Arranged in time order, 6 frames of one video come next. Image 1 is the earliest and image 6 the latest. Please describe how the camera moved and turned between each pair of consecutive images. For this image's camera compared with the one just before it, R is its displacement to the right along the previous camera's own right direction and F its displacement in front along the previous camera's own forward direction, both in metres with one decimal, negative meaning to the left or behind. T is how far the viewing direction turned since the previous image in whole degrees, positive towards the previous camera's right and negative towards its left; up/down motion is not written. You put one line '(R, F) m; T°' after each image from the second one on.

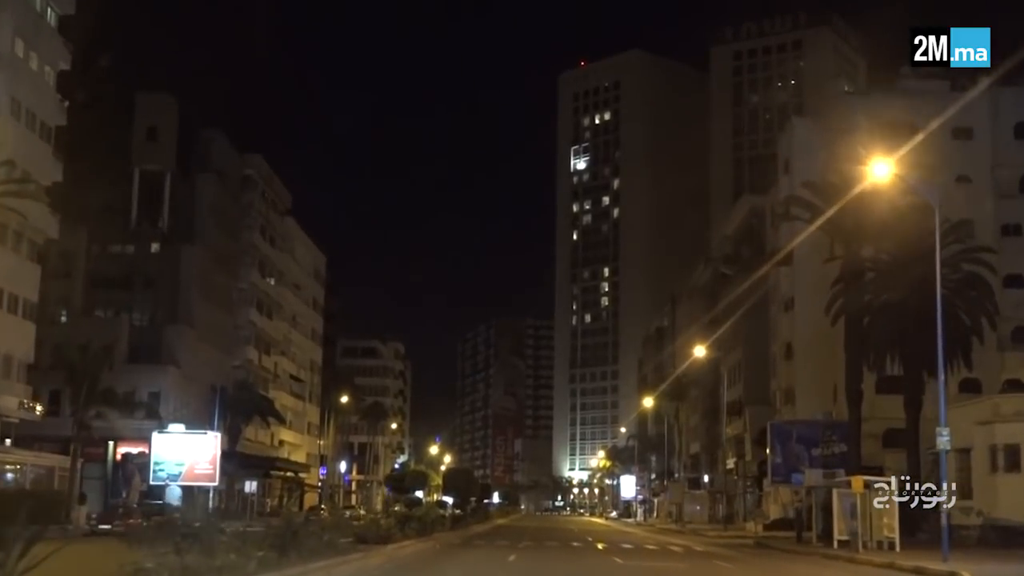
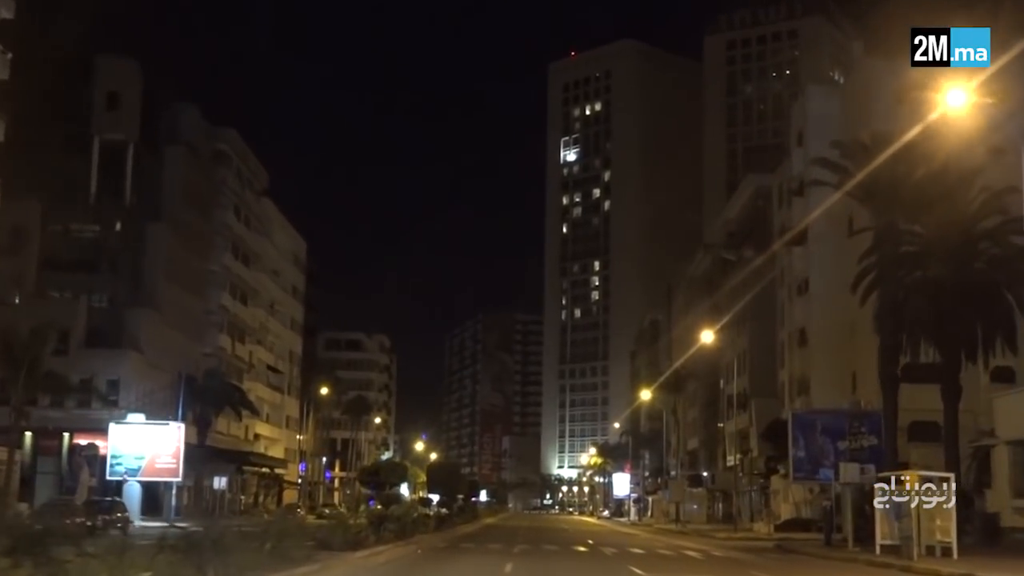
(-0.2, +5.9) m; +1°
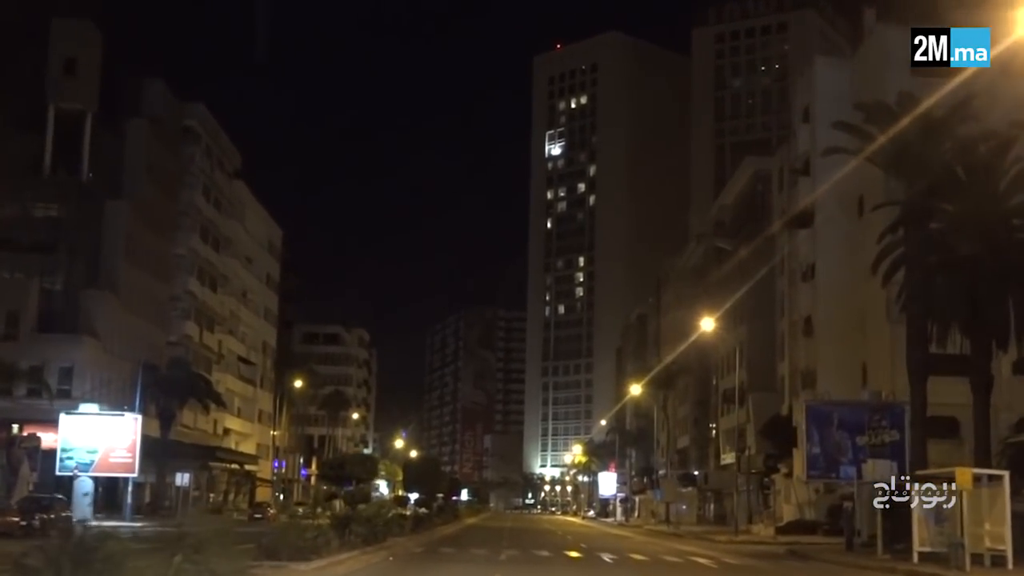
(-0.2, +4.8) m; +1°
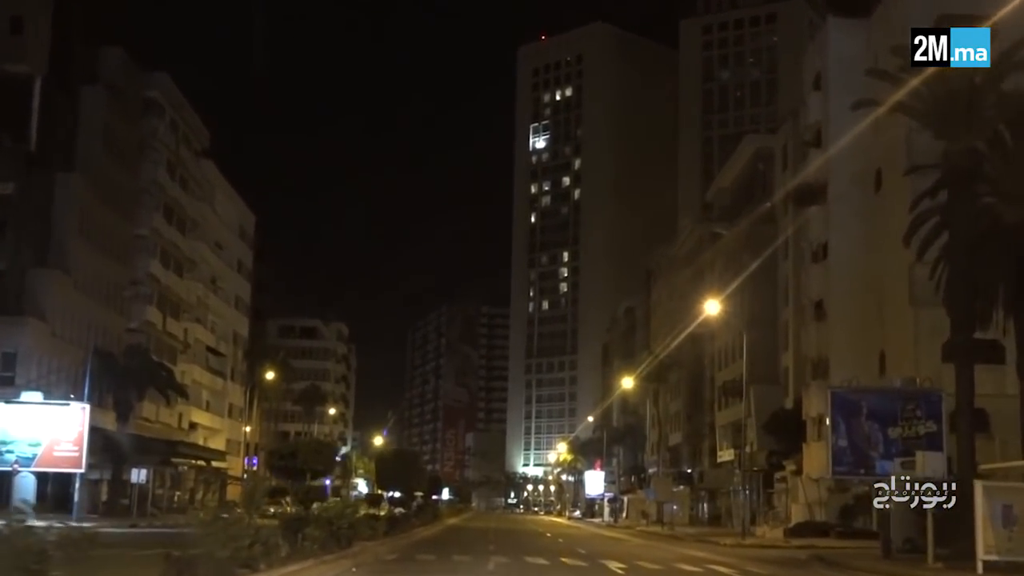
(-0.2, +5.4) m; +1°
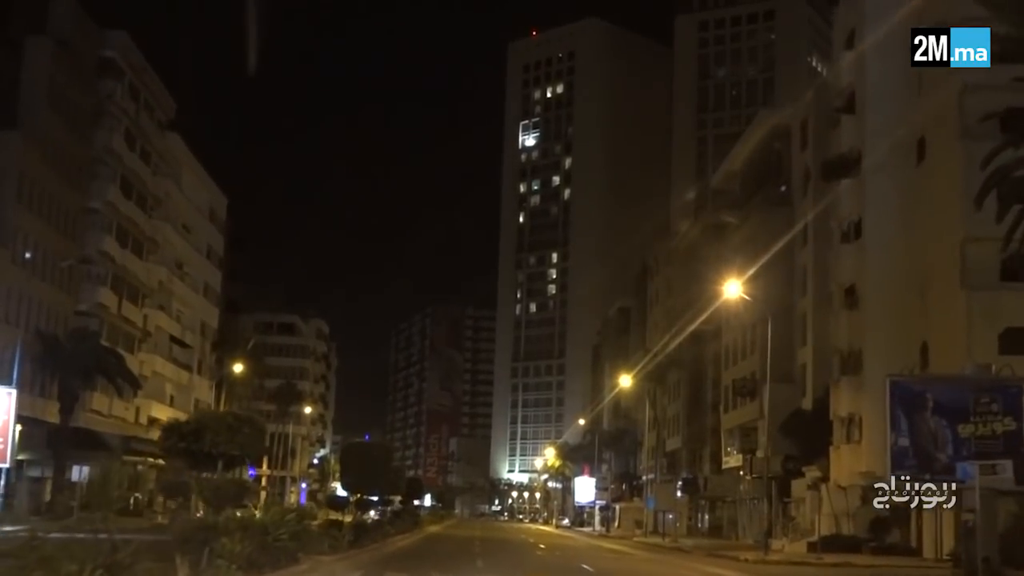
(-0.3, +7.0) m; +1°
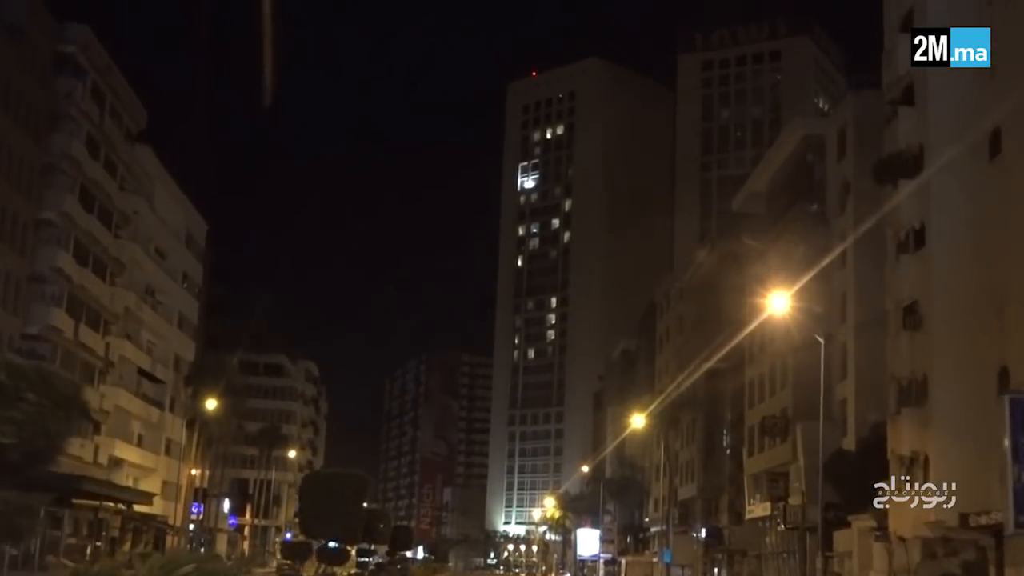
(-0.4, +7.5) m; 0°
